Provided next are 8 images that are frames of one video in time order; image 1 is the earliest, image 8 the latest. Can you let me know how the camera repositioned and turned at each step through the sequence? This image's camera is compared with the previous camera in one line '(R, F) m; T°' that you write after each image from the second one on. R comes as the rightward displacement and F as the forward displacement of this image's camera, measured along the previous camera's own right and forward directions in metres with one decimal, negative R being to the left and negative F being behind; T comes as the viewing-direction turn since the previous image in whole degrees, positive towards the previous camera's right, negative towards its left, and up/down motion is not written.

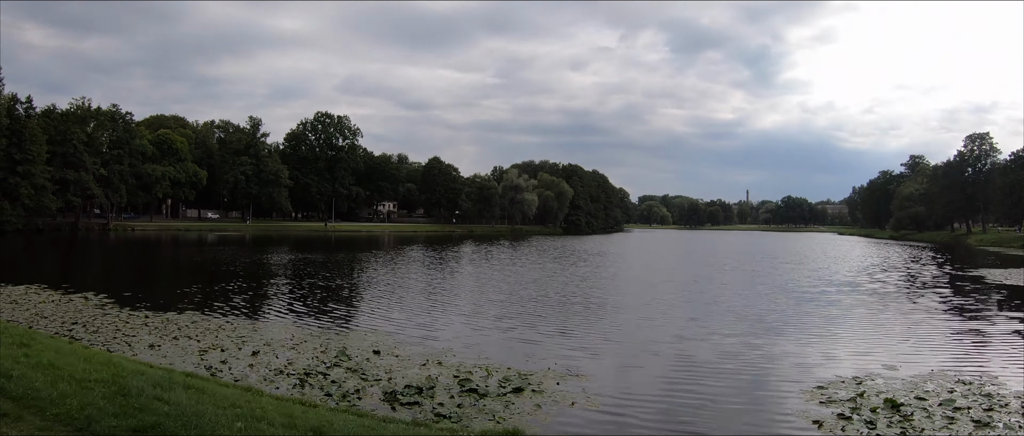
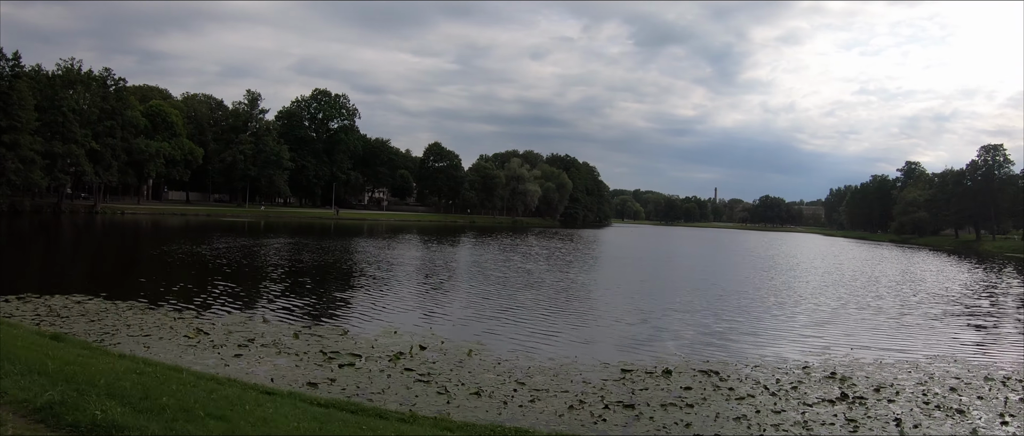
(-4.4, +3.8) m; +3°
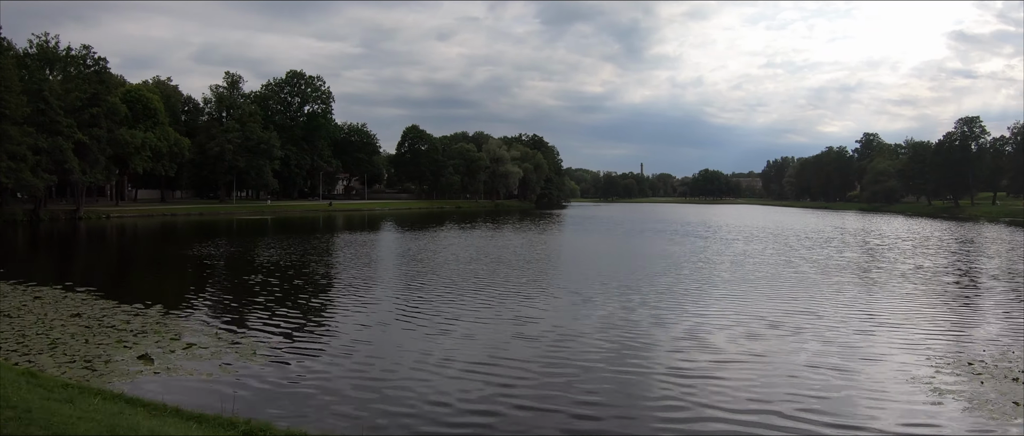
(-6.8, +3.8) m; +6°
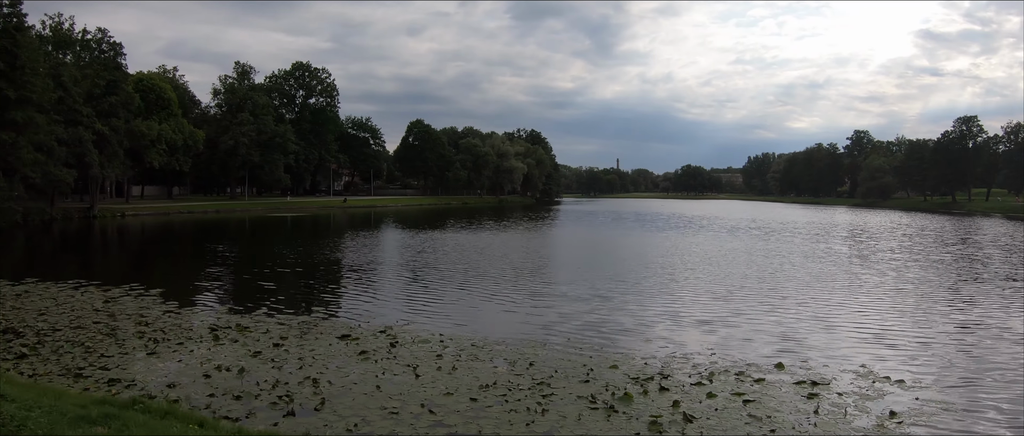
(-4.0, +2.1) m; +2°
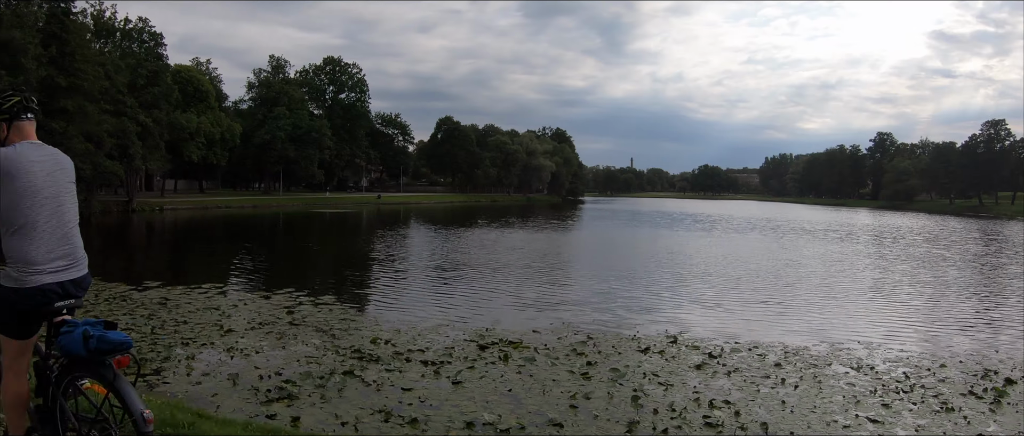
(-2.2, +1.2) m; -1°
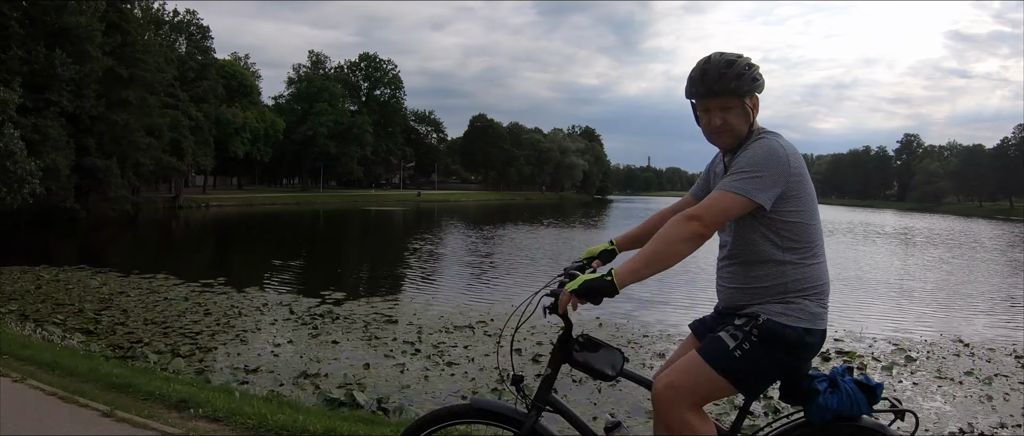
(-2.3, +1.2) m; -1°
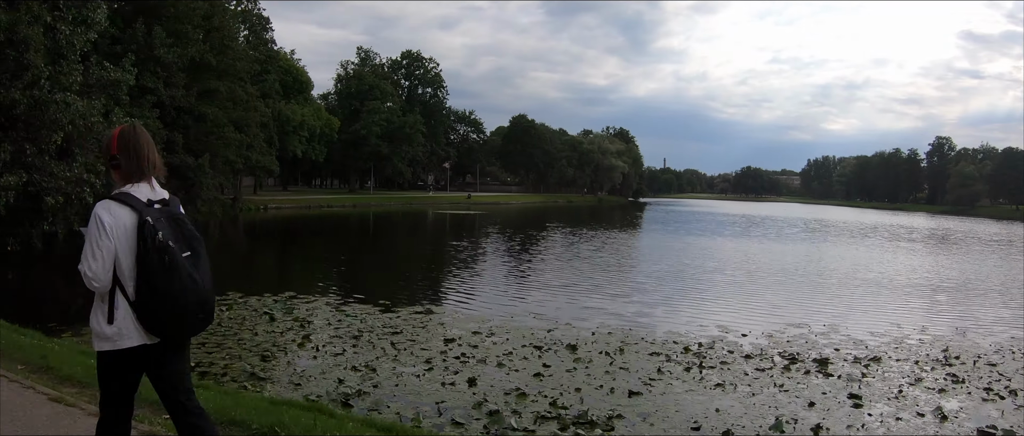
(-3.6, +2.1) m; -1°
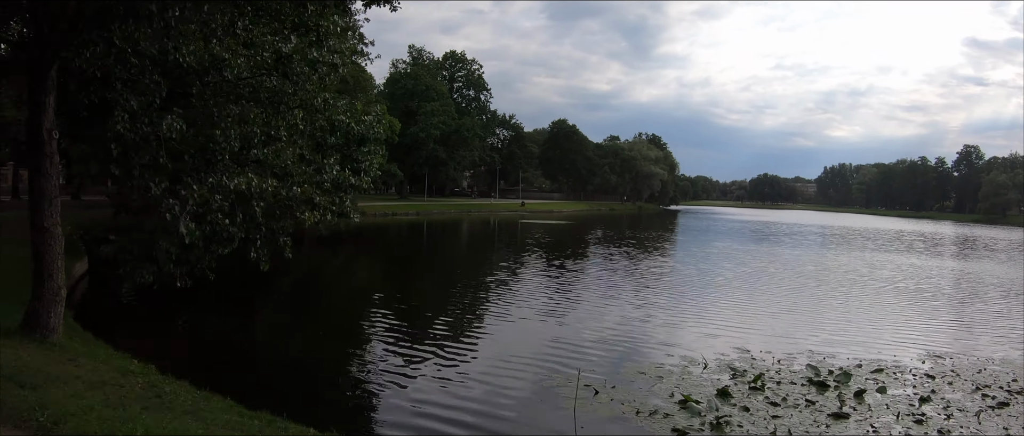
(-4.3, +2.2) m; 0°
